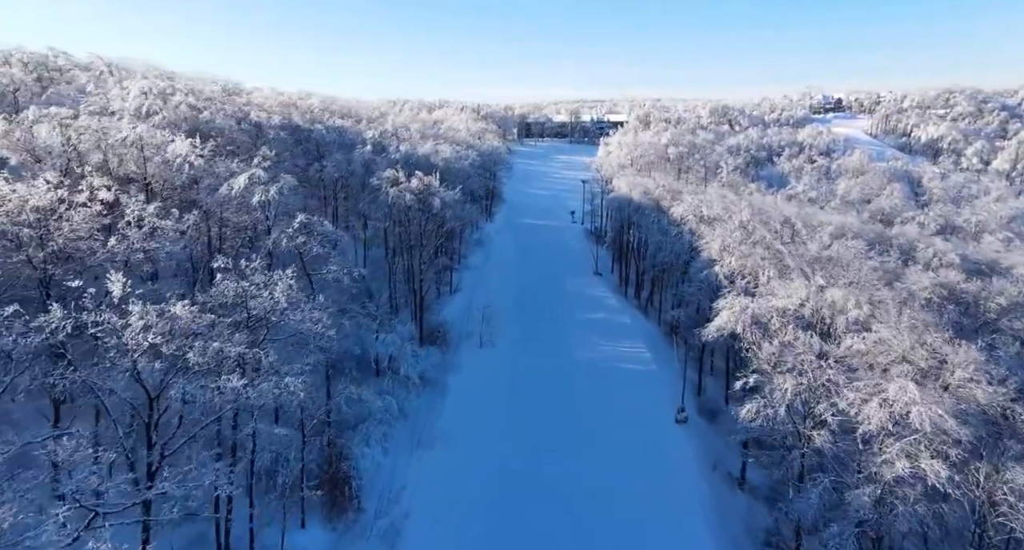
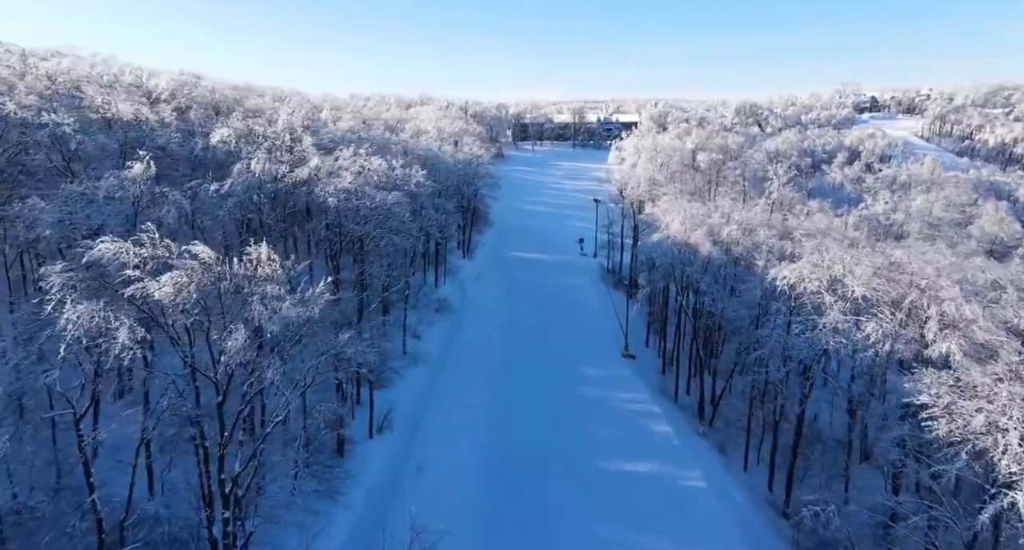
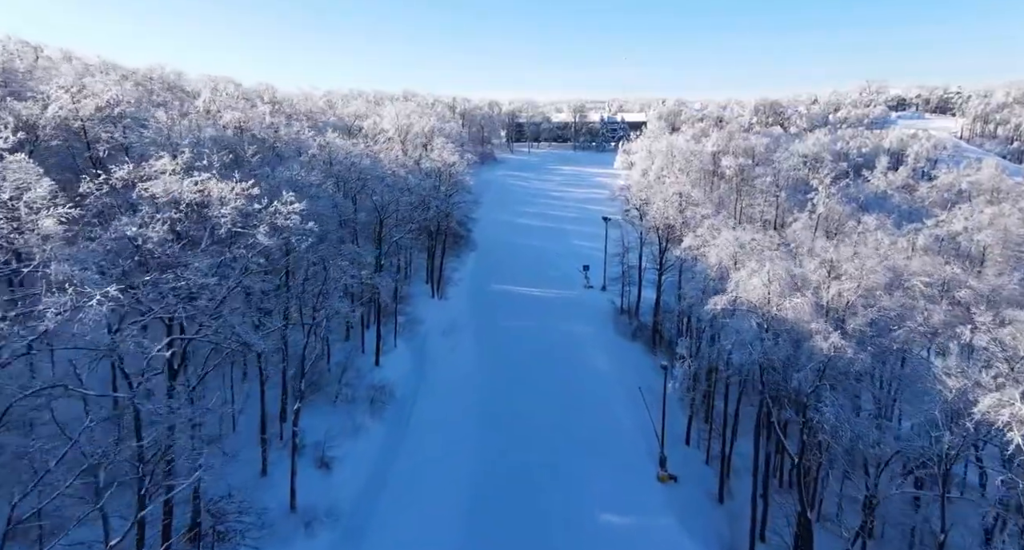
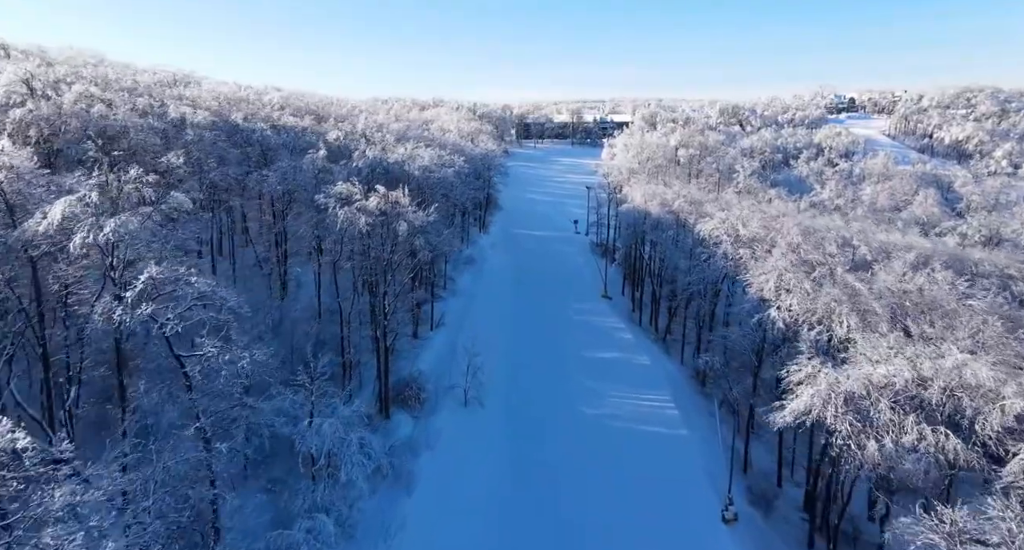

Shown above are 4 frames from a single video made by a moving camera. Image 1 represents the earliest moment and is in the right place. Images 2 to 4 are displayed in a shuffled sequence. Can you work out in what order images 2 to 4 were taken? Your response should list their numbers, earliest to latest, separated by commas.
4, 2, 3
